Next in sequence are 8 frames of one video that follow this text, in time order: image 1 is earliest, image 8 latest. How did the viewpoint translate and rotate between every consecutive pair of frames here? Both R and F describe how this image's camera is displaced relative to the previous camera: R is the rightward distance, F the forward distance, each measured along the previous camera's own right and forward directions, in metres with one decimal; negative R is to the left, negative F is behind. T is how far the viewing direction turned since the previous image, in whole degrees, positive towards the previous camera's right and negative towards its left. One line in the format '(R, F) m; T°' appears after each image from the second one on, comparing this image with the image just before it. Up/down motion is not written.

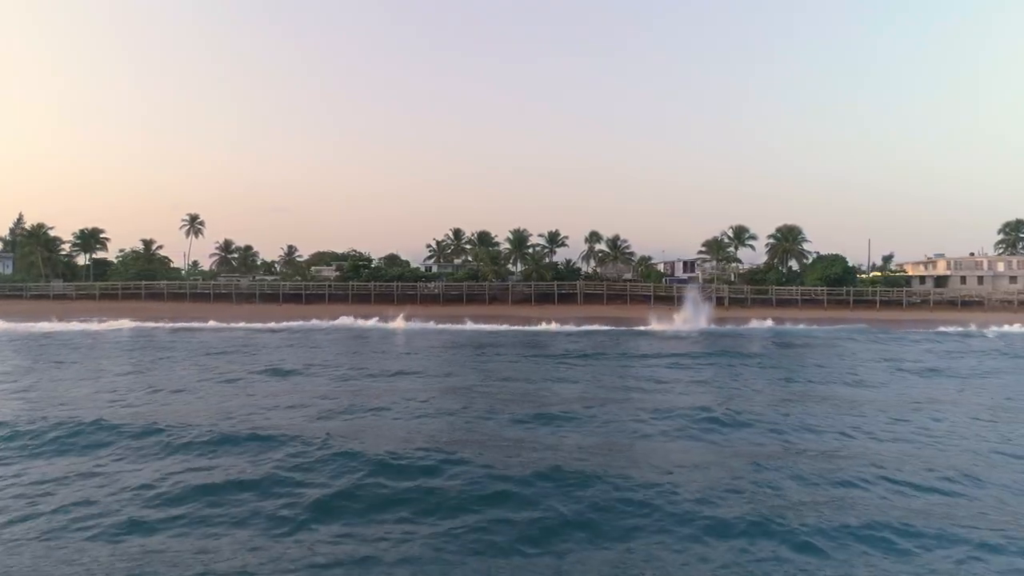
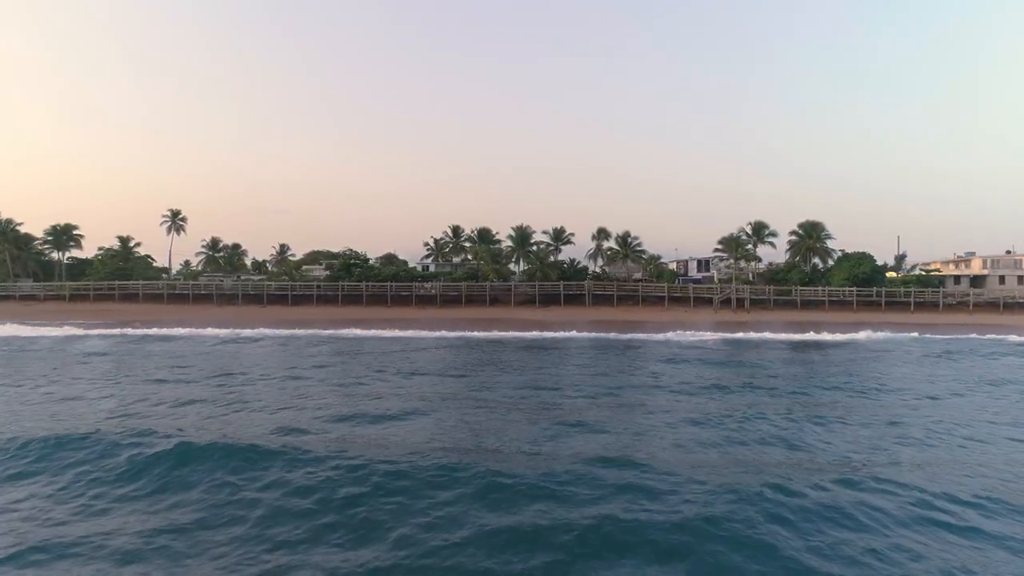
(-0.2, +3.1) m; 0°
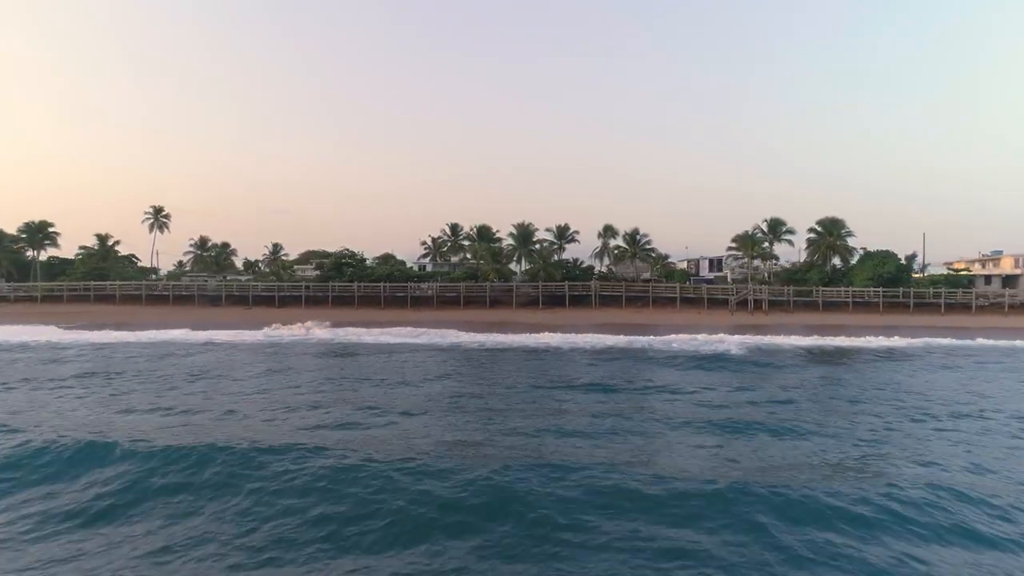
(-0.1, +2.4) m; 0°
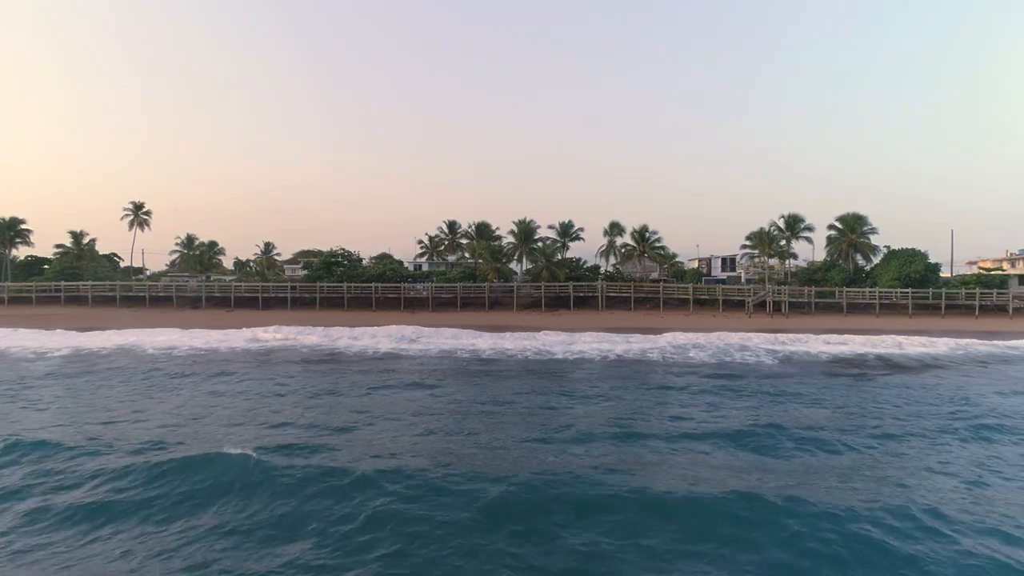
(-0.1, +2.4) m; 0°
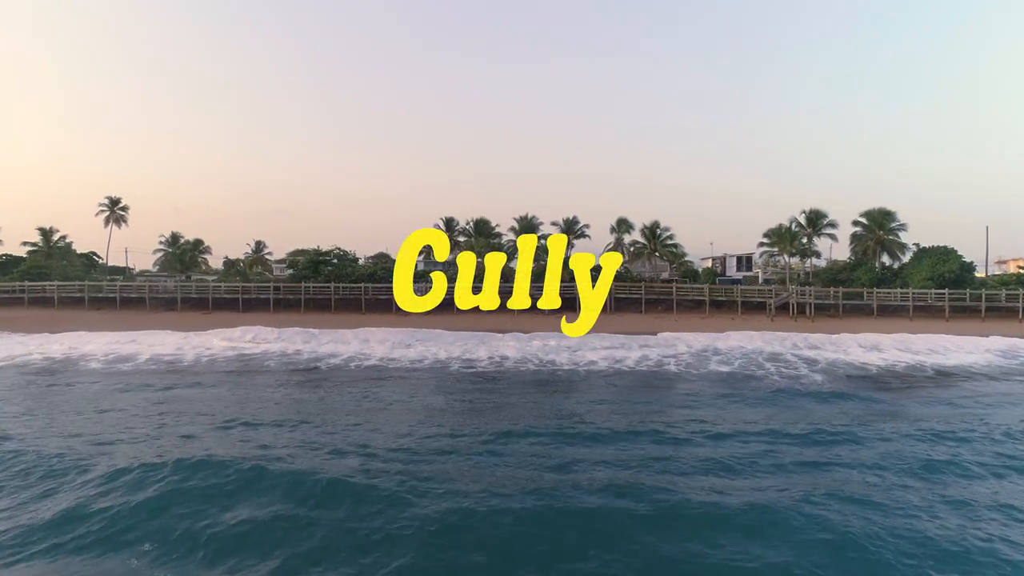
(0.0, +2.6) m; 0°
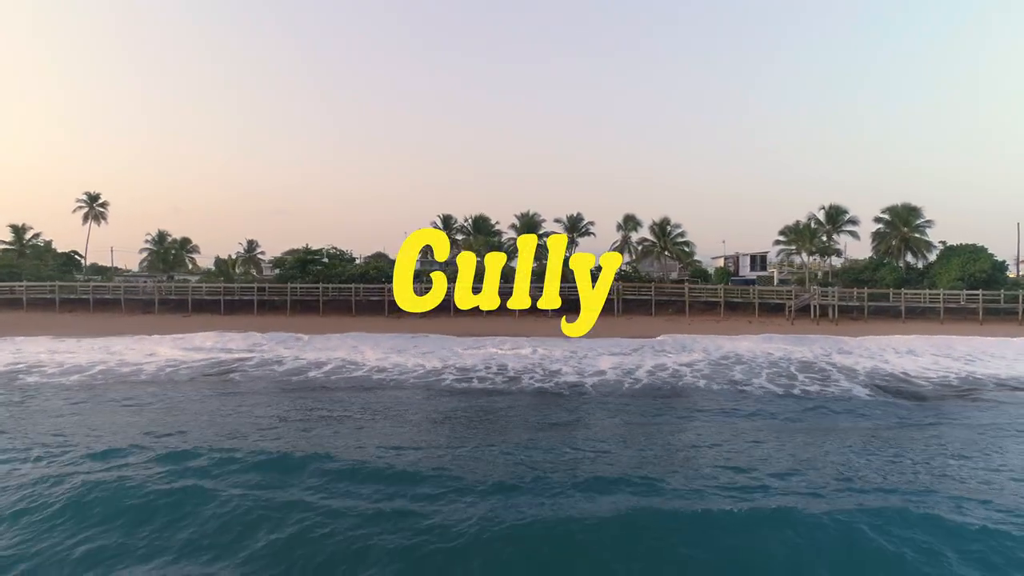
(0.0, +2.1) m; 0°
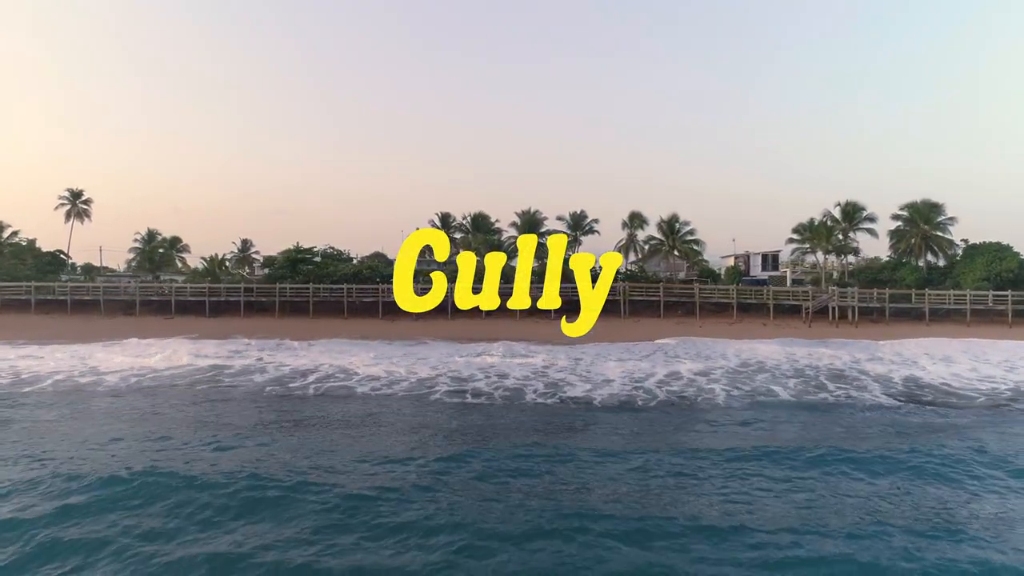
(0.0, +1.5) m; 0°
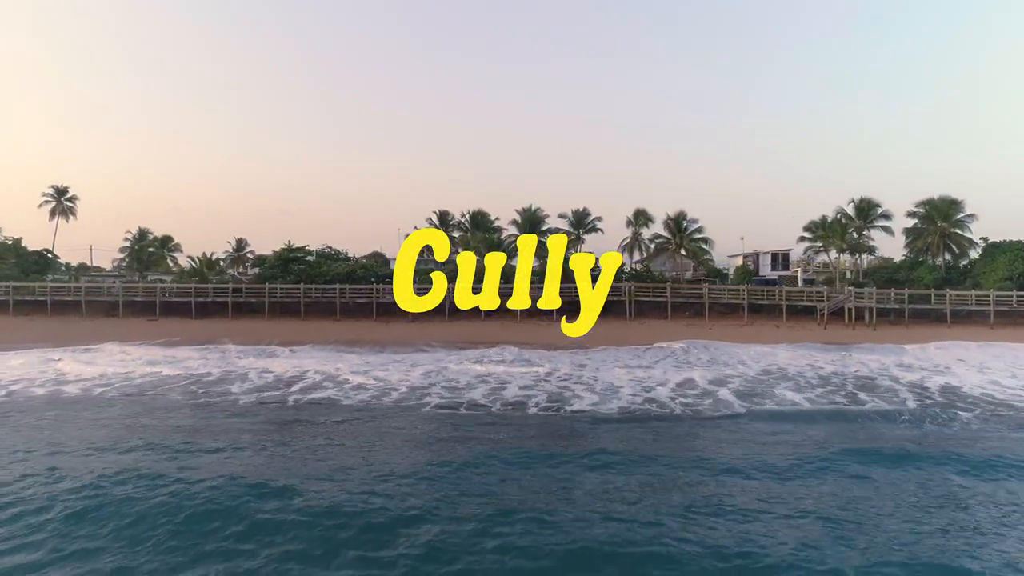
(0.0, +1.2) m; 0°
